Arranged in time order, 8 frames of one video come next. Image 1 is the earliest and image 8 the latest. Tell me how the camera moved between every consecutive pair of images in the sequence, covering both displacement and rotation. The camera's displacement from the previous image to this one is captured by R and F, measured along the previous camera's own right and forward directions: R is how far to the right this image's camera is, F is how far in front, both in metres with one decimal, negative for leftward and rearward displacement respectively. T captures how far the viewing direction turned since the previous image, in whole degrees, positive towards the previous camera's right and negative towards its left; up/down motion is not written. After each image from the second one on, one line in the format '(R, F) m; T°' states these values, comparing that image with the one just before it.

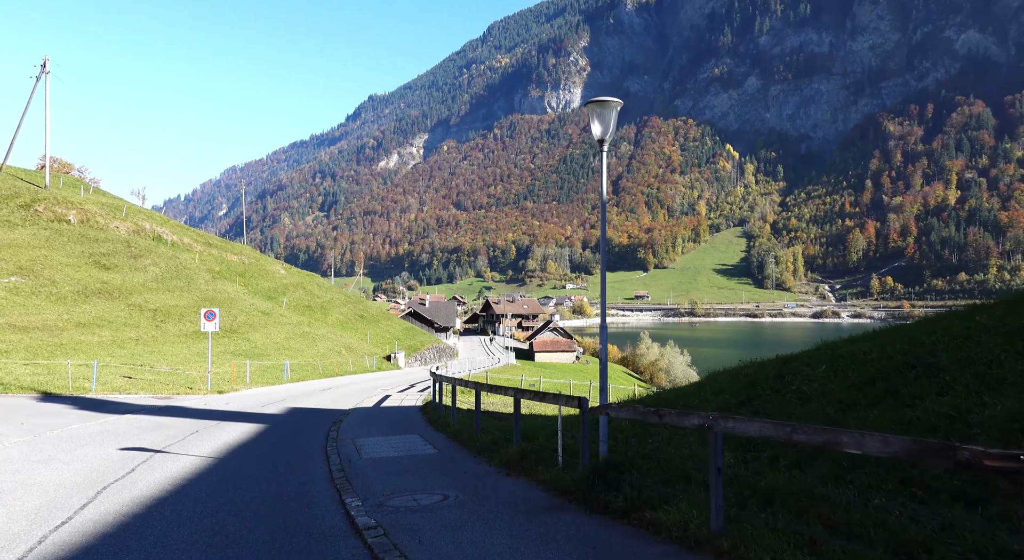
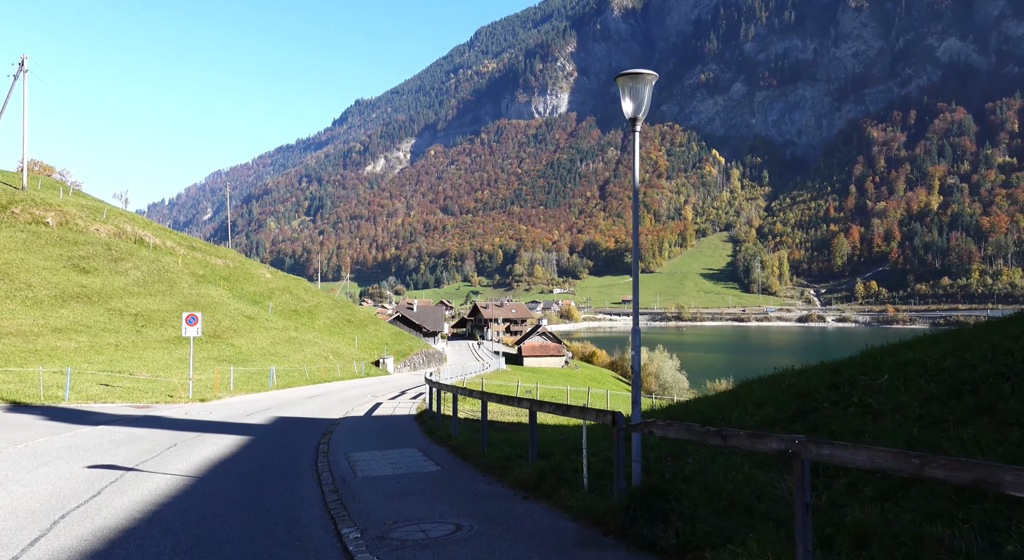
(-0.3, +1.1) m; +1°
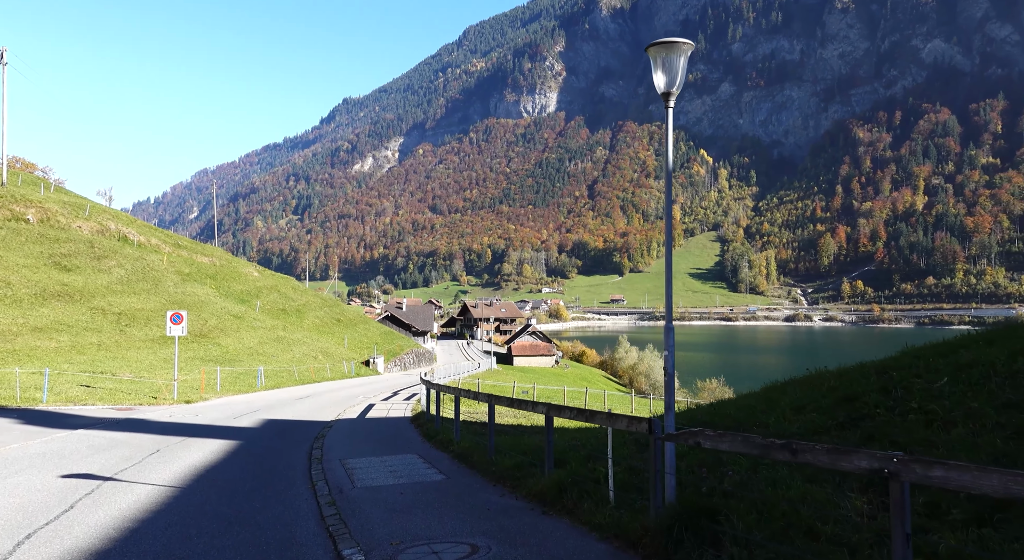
(-0.3, +0.8) m; +1°
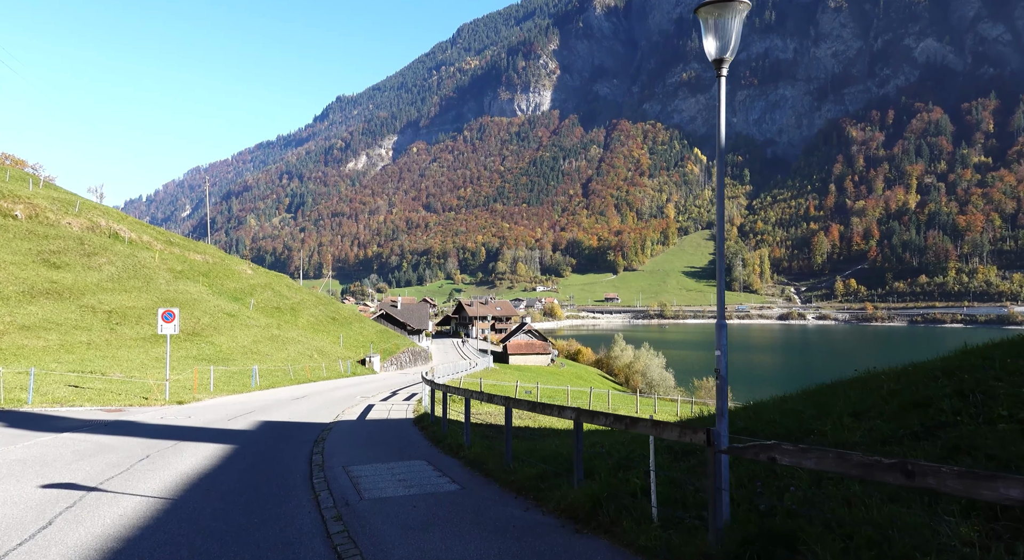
(-0.3, +0.8) m; 0°
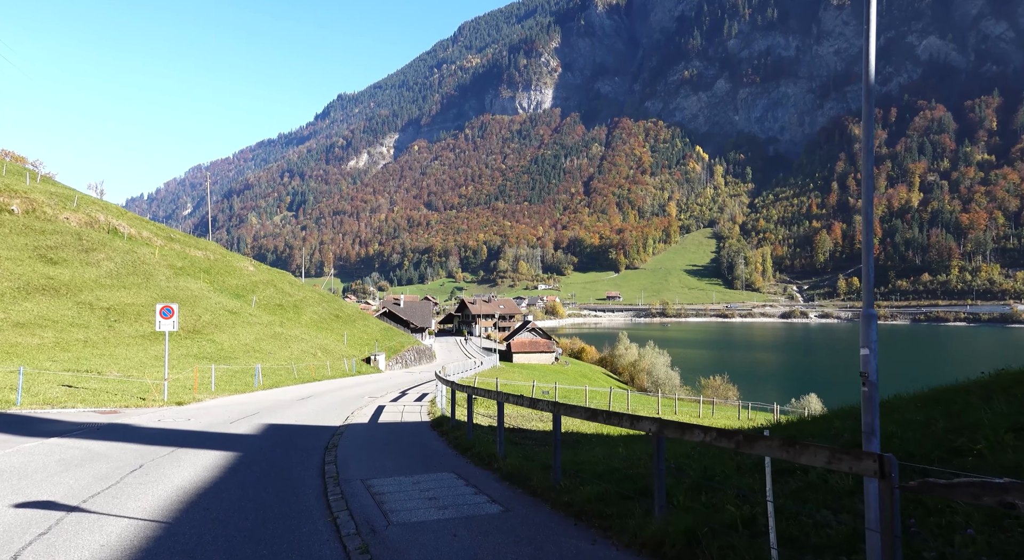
(-0.5, +1.3) m; 0°
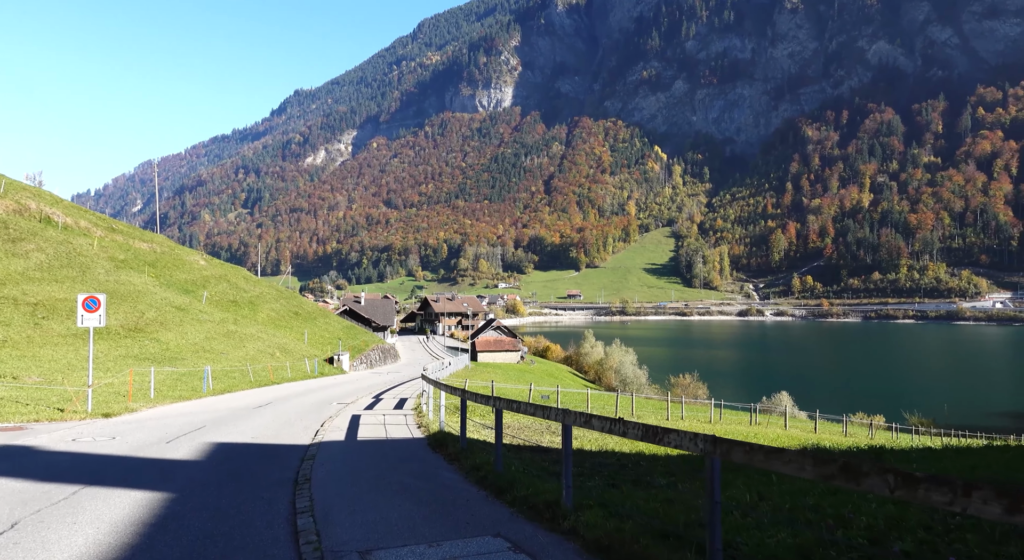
(-1.1, +3.6) m; +3°
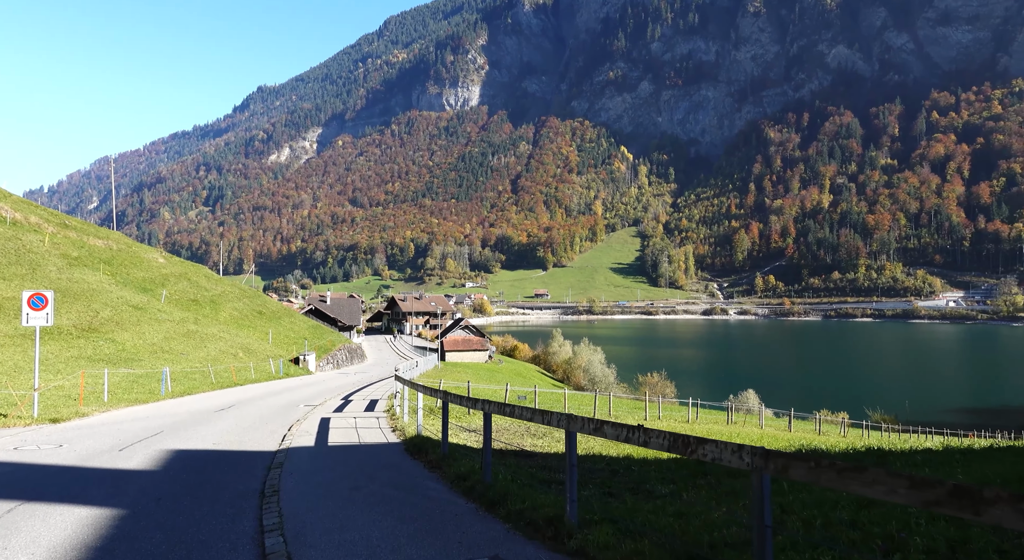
(-0.3, +0.8) m; +3°
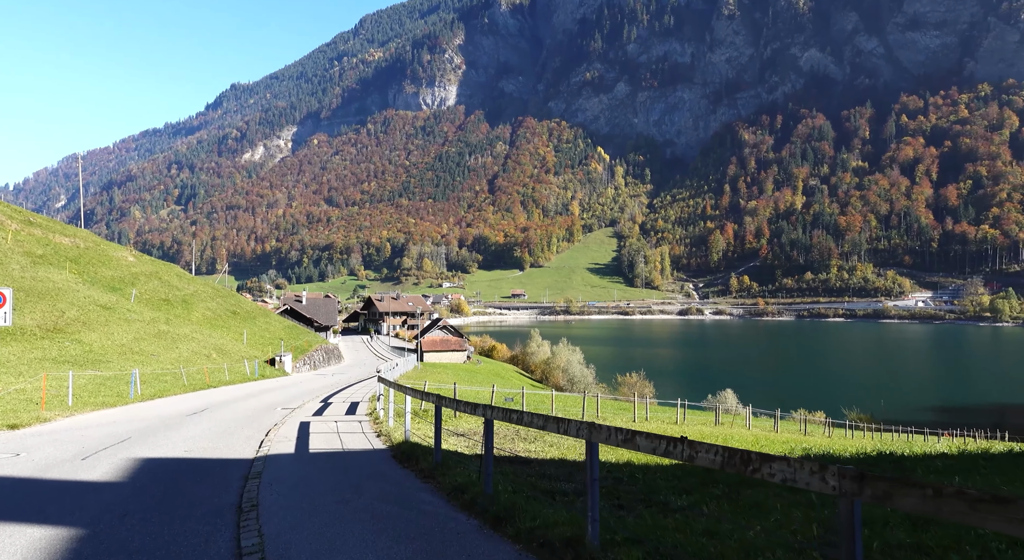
(-0.3, +0.8) m; +2°
